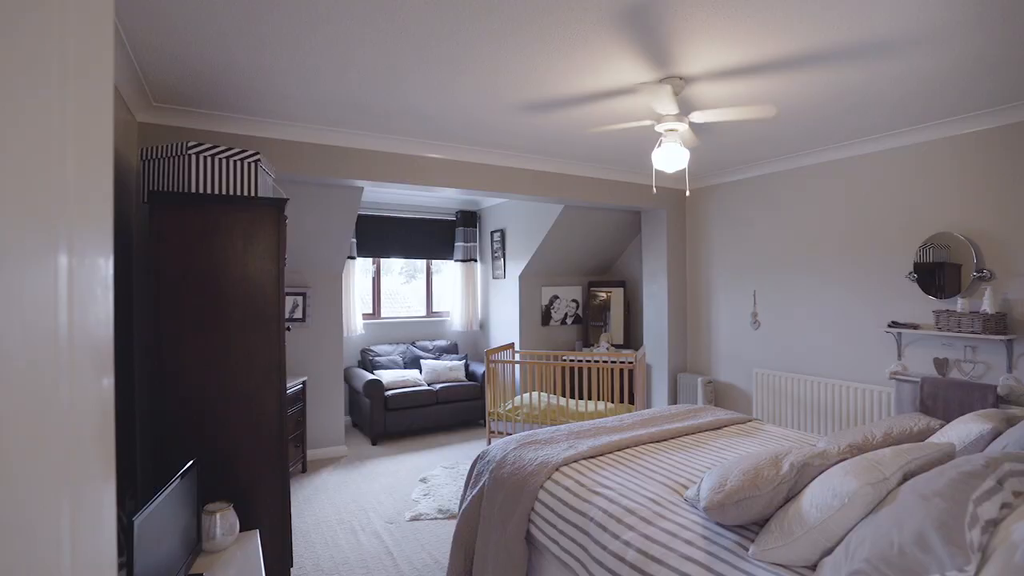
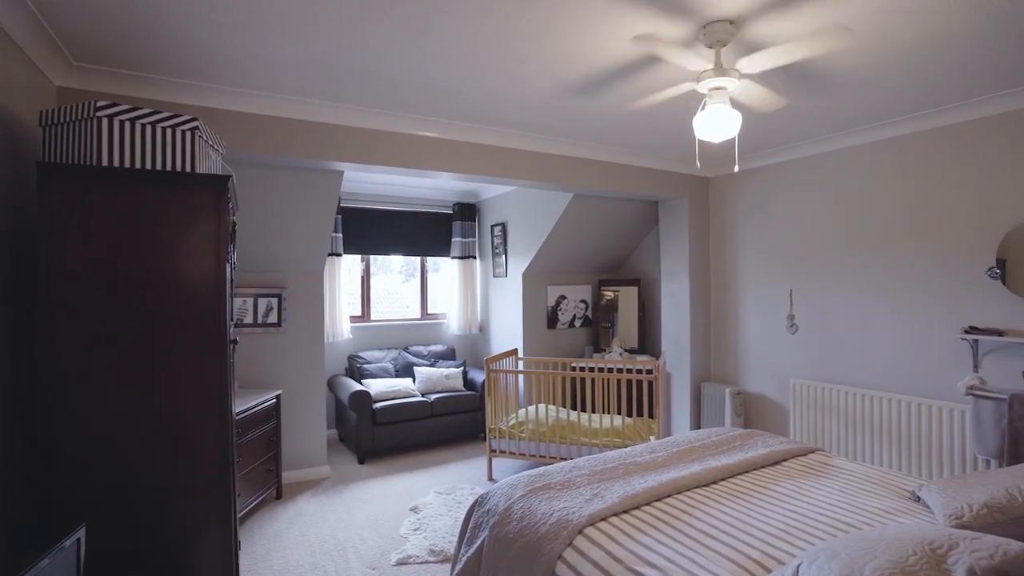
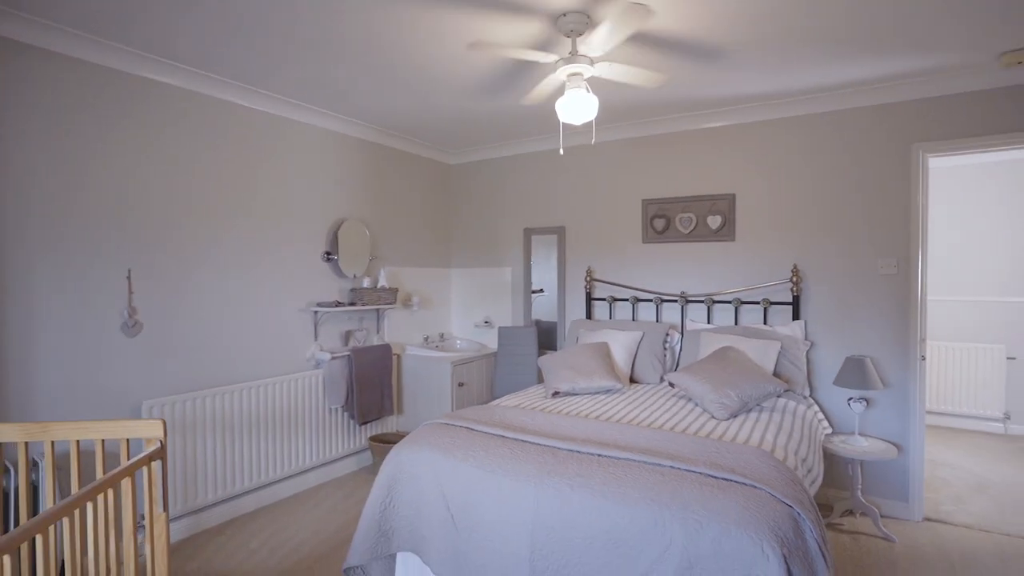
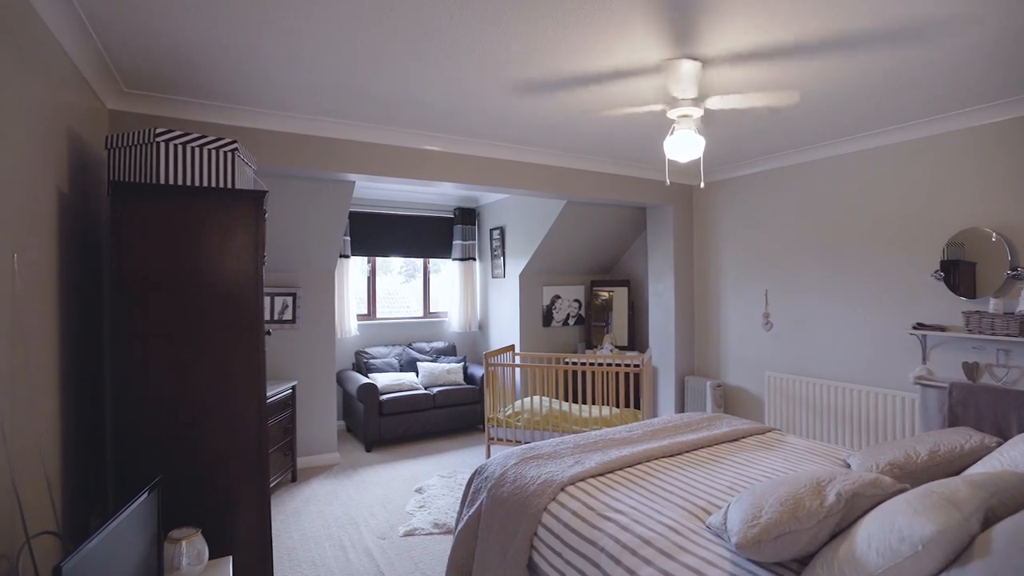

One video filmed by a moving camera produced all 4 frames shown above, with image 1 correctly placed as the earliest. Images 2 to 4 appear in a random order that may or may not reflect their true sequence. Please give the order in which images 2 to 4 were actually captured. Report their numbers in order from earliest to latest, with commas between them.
4, 2, 3
